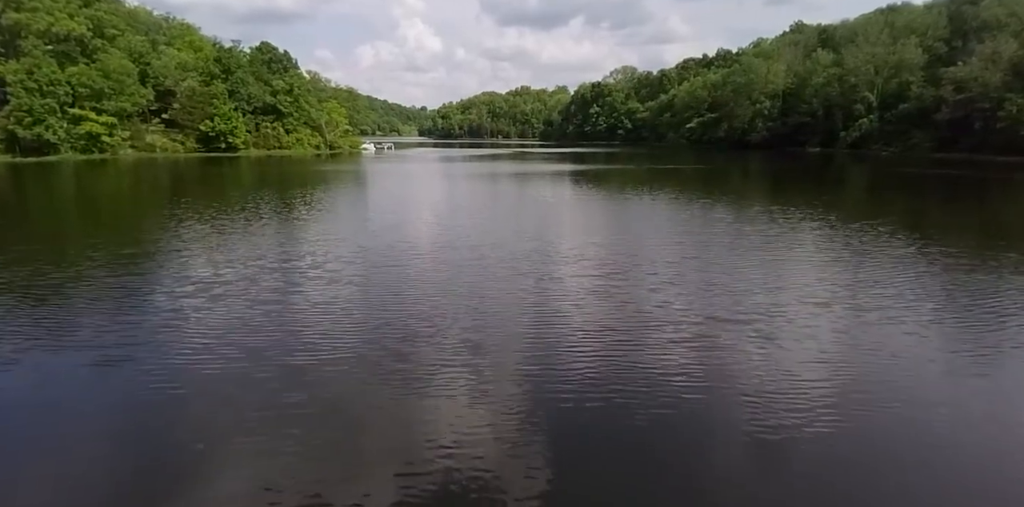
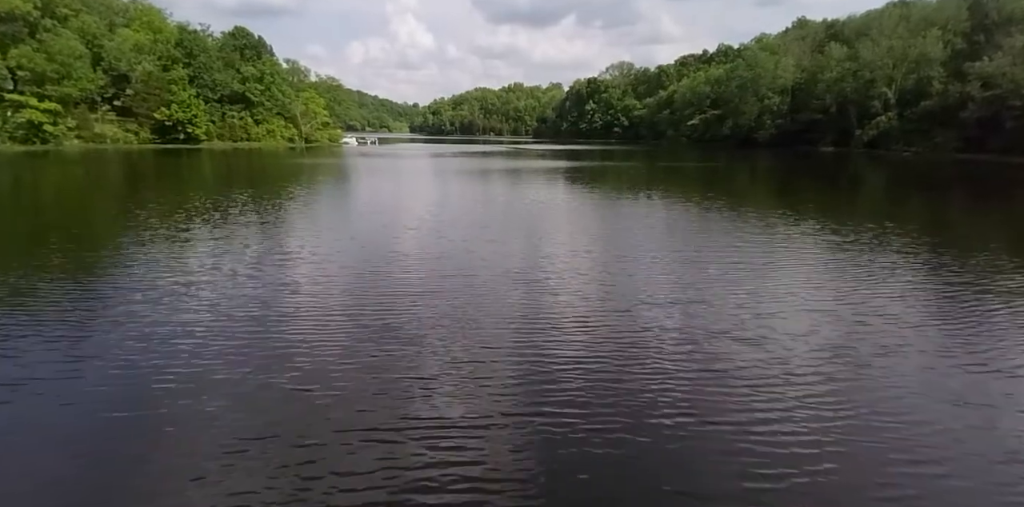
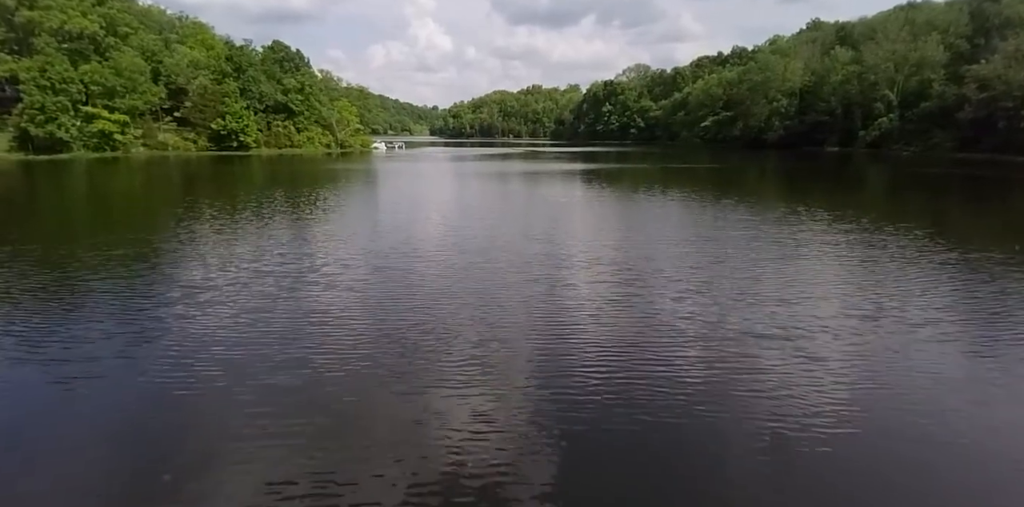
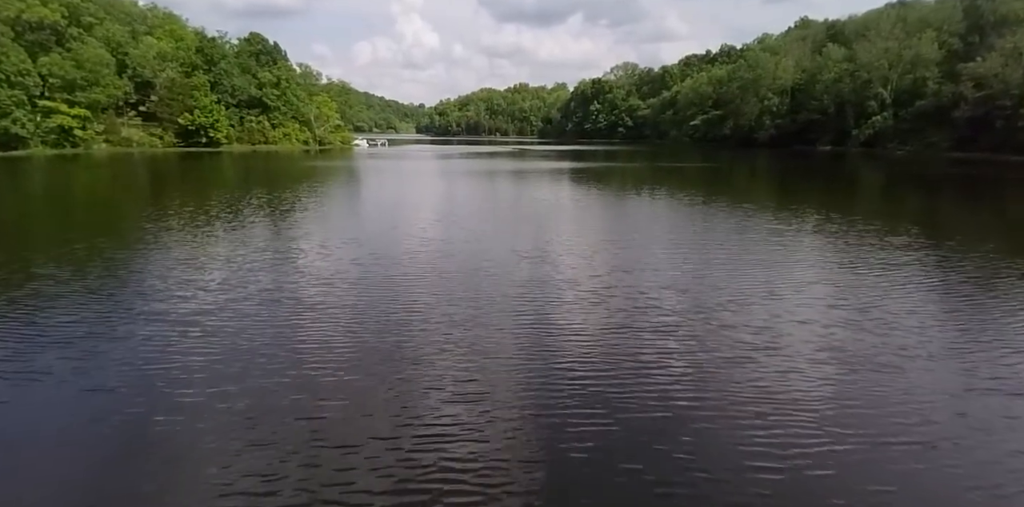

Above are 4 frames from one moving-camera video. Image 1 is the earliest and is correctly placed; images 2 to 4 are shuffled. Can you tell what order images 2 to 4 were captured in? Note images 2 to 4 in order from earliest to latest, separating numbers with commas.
3, 4, 2
